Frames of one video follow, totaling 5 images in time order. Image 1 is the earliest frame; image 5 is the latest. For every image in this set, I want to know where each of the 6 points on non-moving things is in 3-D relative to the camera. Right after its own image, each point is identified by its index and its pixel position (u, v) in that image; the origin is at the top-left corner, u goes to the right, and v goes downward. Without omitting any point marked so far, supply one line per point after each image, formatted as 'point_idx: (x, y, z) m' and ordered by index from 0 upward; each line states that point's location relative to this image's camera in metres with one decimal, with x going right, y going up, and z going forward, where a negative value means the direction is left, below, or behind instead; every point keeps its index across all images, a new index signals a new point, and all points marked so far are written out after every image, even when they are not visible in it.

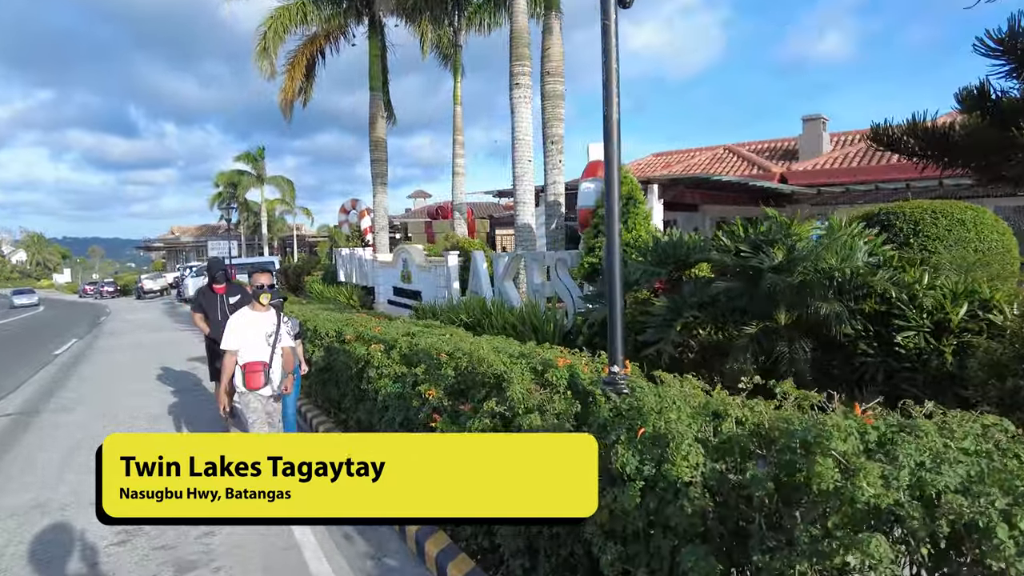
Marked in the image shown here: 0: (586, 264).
0: (+0.9, +0.2, +7.6) m
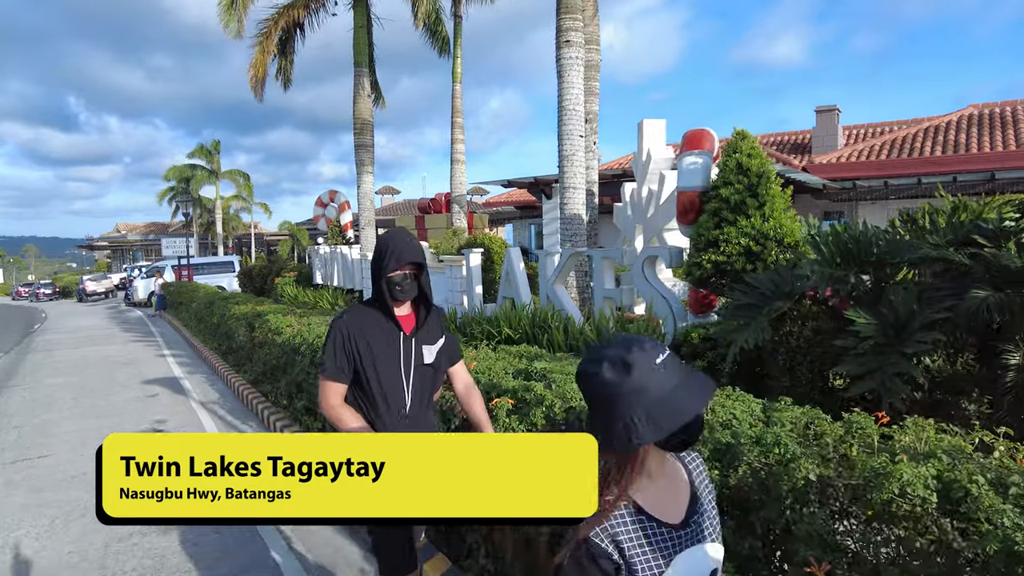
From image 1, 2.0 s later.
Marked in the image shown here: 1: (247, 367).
0: (+1.7, +0.2, +5.7) m
1: (-3.6, -1.1, +8.5) m
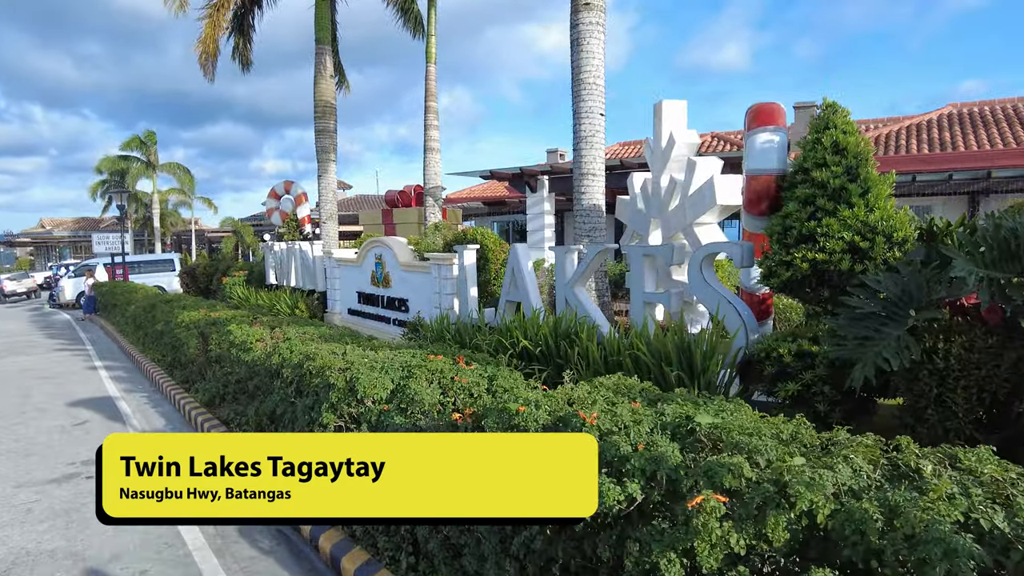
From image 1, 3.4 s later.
0: (+2.0, +0.1, +4.6) m
1: (-3.5, -1.1, +7.1) m
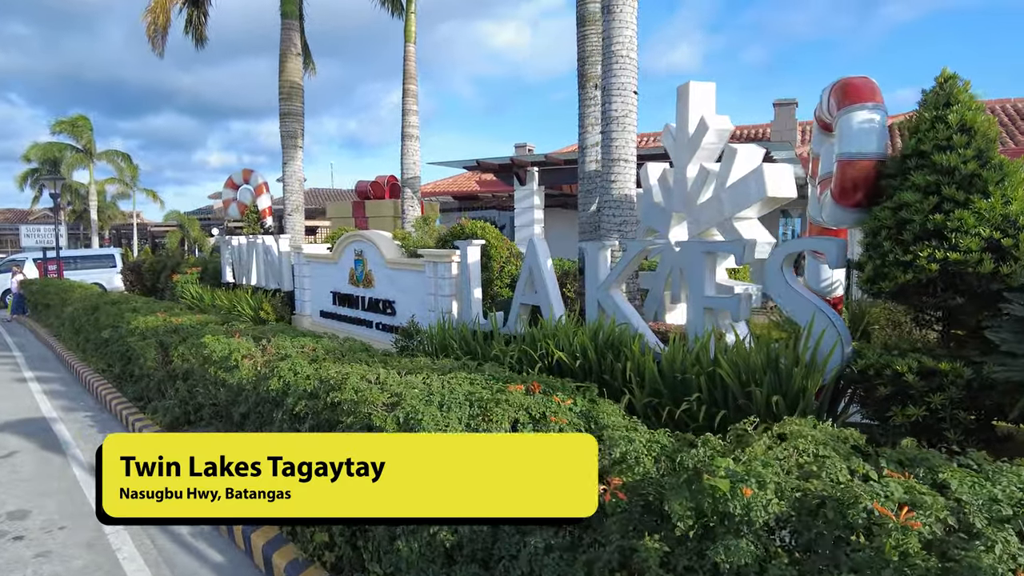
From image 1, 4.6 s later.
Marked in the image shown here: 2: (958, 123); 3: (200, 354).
0: (+2.4, +0.1, +3.9) m
1: (-3.3, -1.1, +5.9) m
2: (+2.7, +1.0, +3.9) m
3: (-2.5, -0.5, +5.0) m
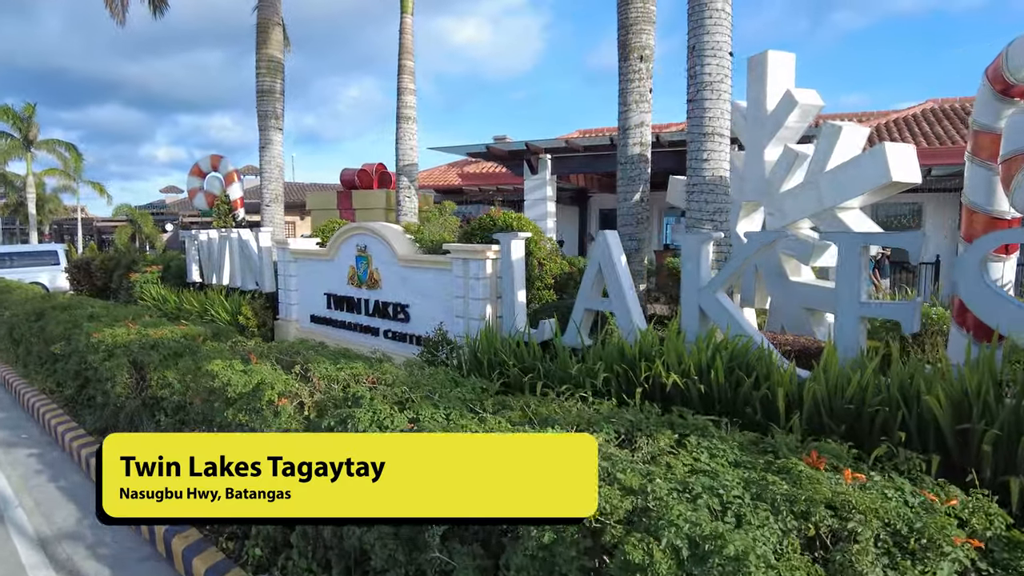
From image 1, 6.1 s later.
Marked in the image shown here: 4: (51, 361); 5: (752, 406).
0: (+3.1, +0.1, +2.8) m
1: (-2.7, -1.1, +4.4) m
2: (+3.5, +1.0, +2.9) m
3: (-1.8, -0.5, +3.6) m
4: (-4.8, -0.8, +6.6) m
5: (+1.5, -0.7, +3.9) m
